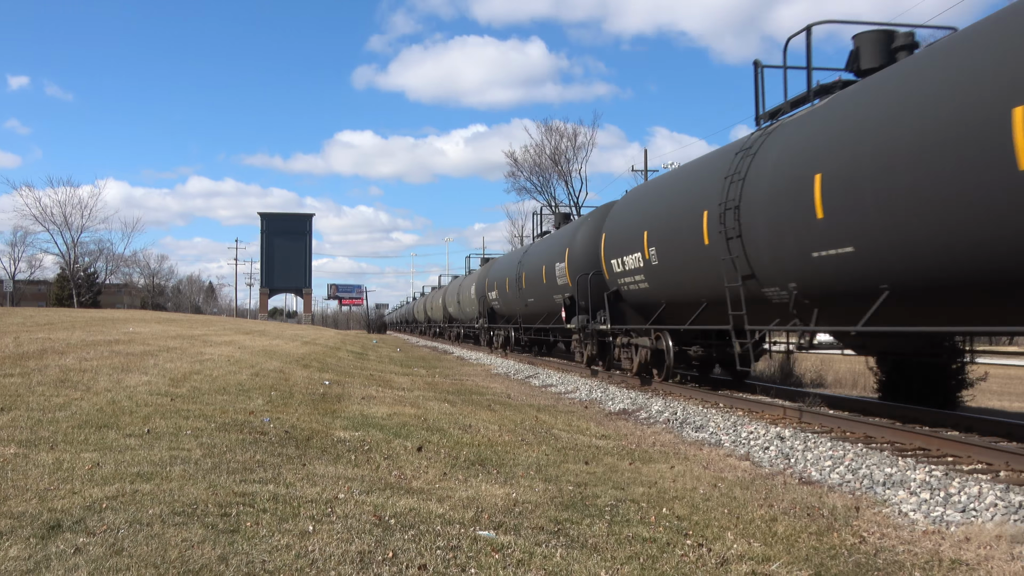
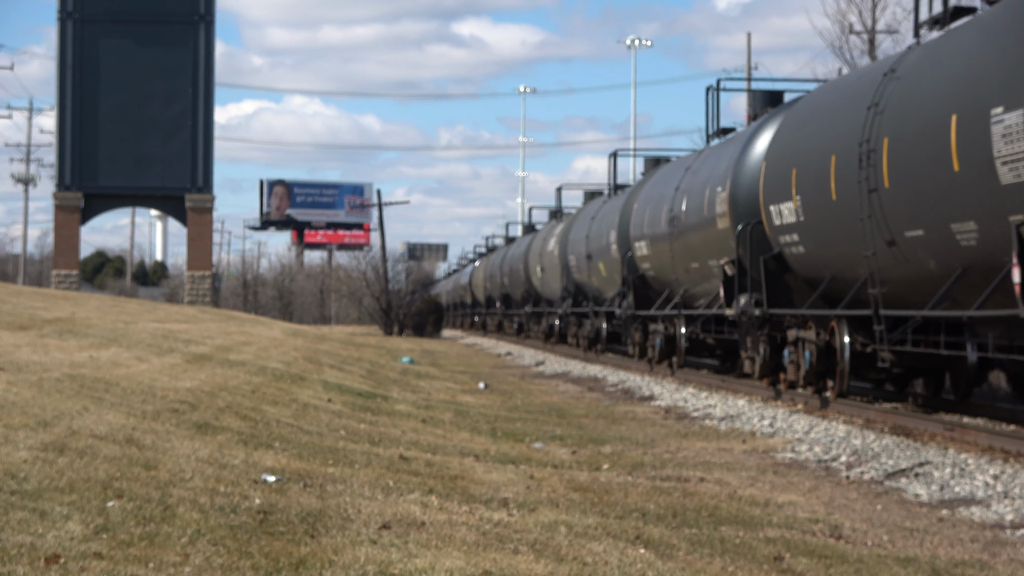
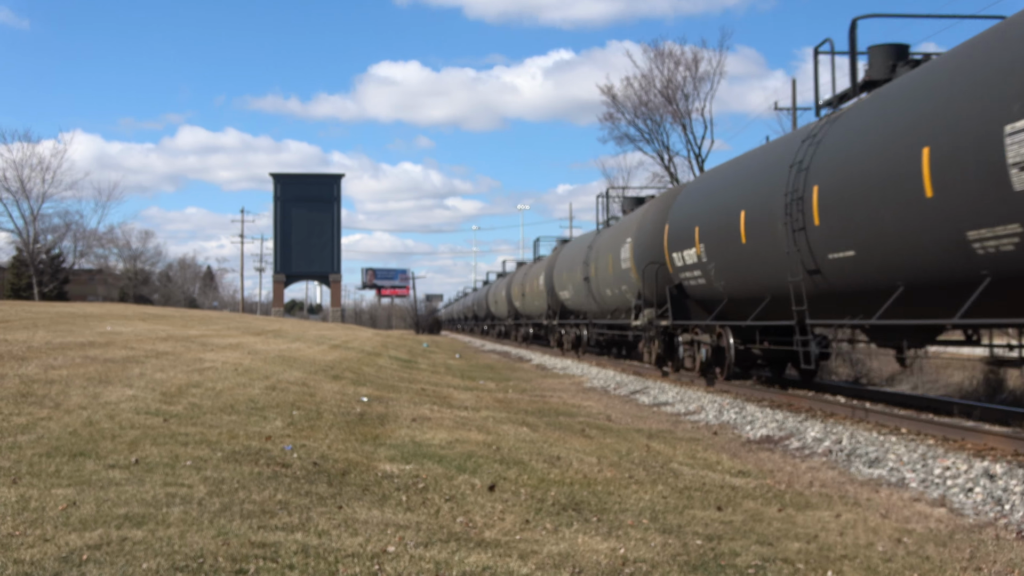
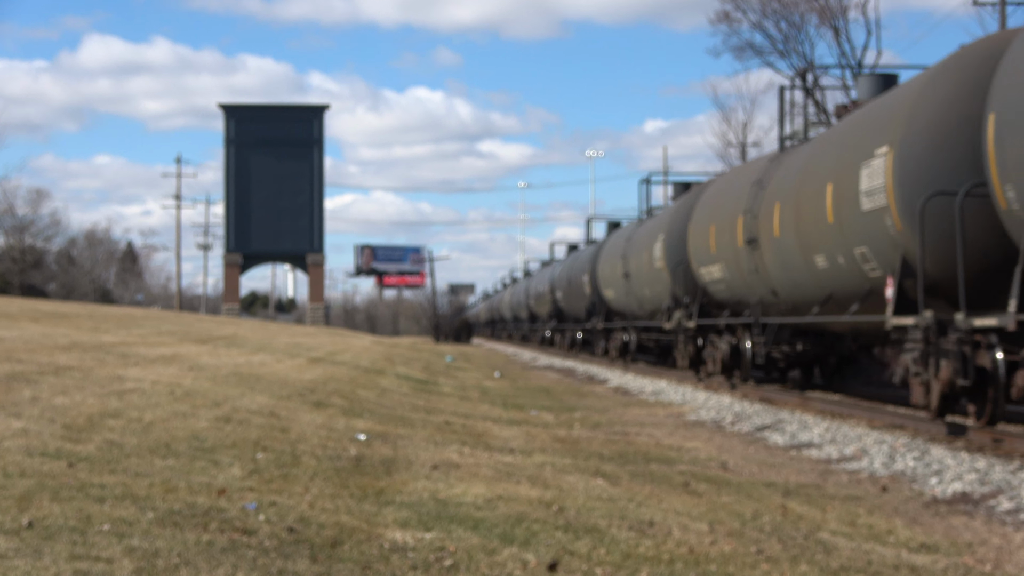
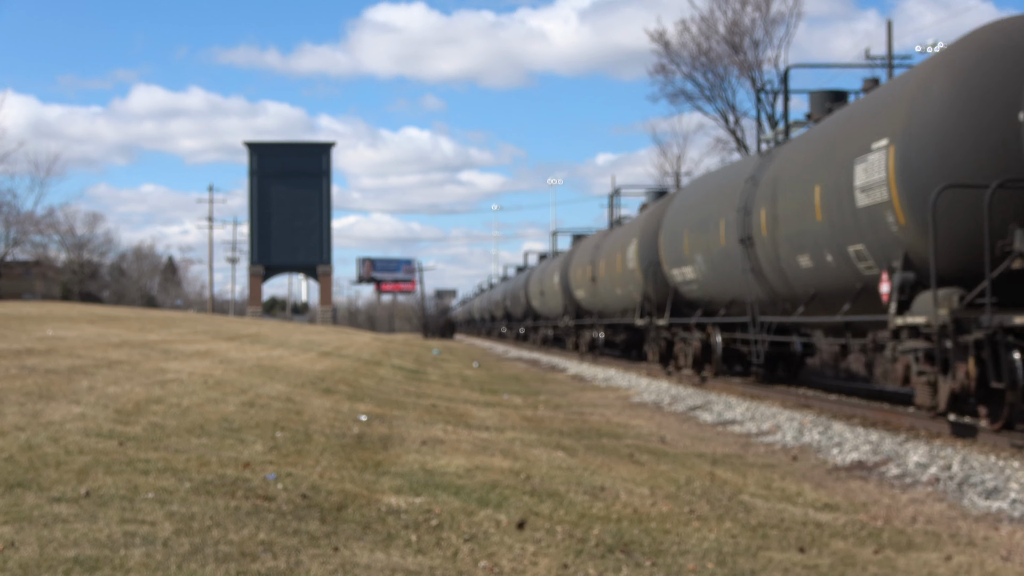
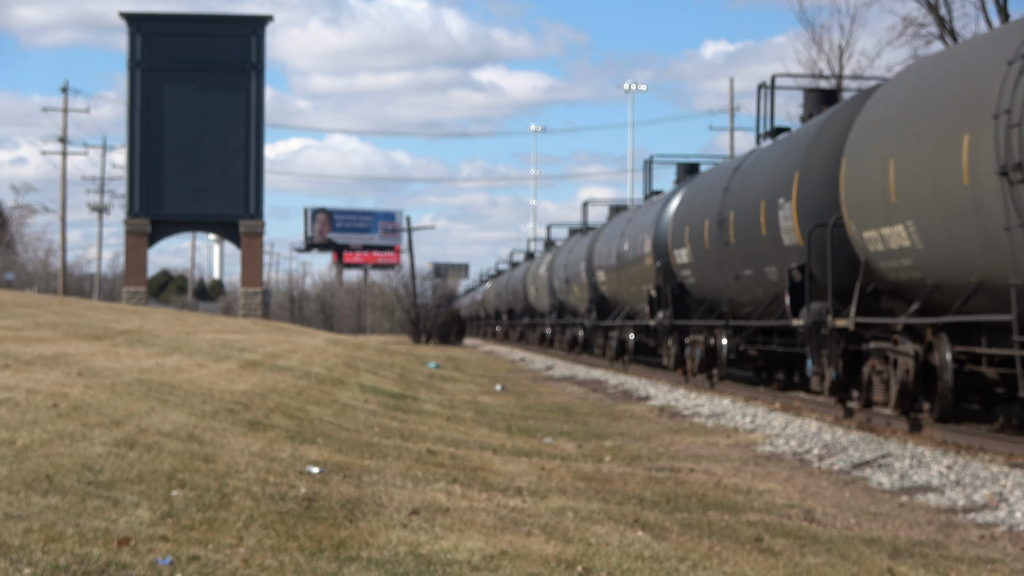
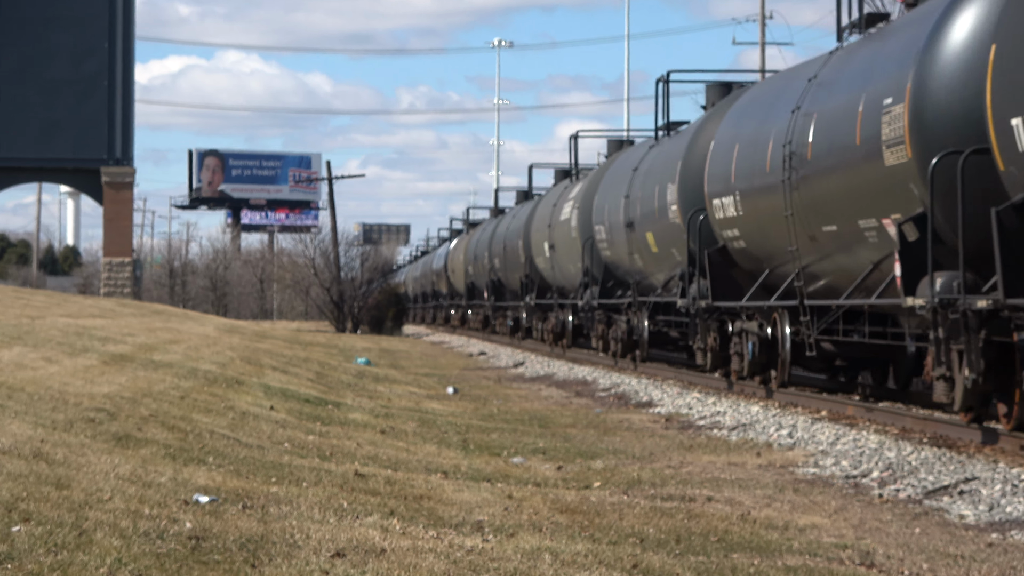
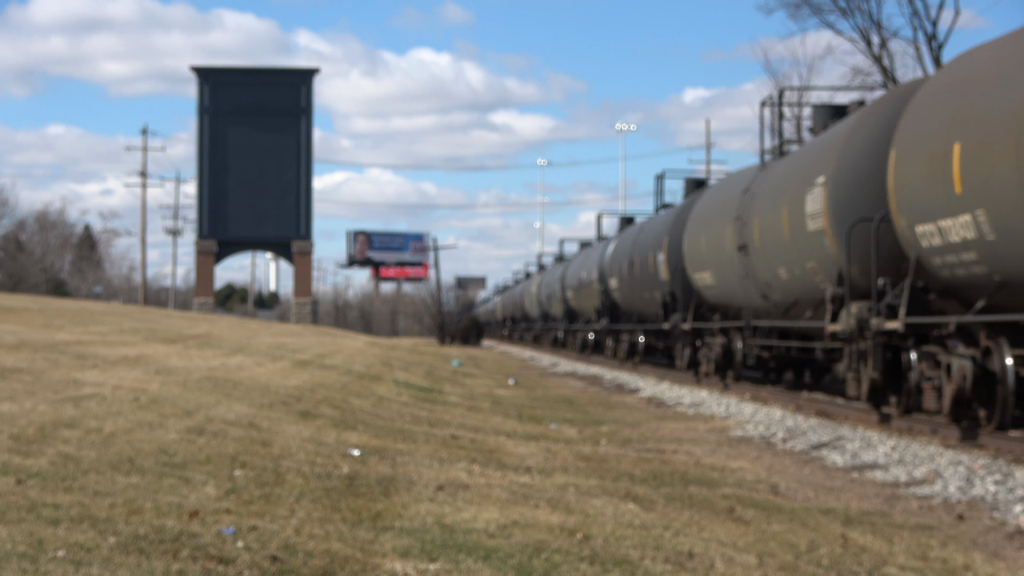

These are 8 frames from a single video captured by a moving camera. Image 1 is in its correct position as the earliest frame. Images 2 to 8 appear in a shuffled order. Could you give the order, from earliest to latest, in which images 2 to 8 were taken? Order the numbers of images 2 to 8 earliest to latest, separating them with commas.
3, 5, 4, 8, 6, 2, 7
